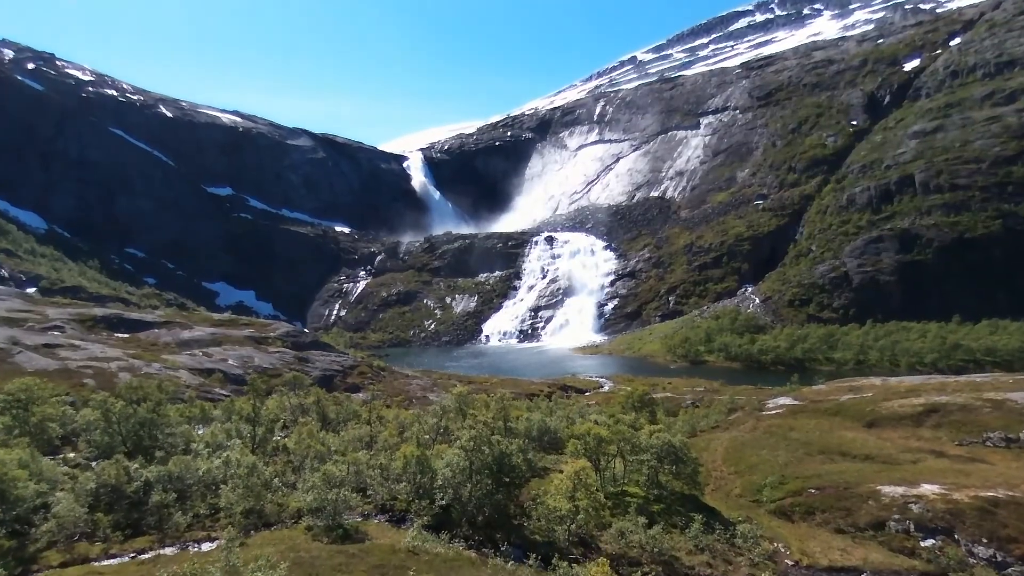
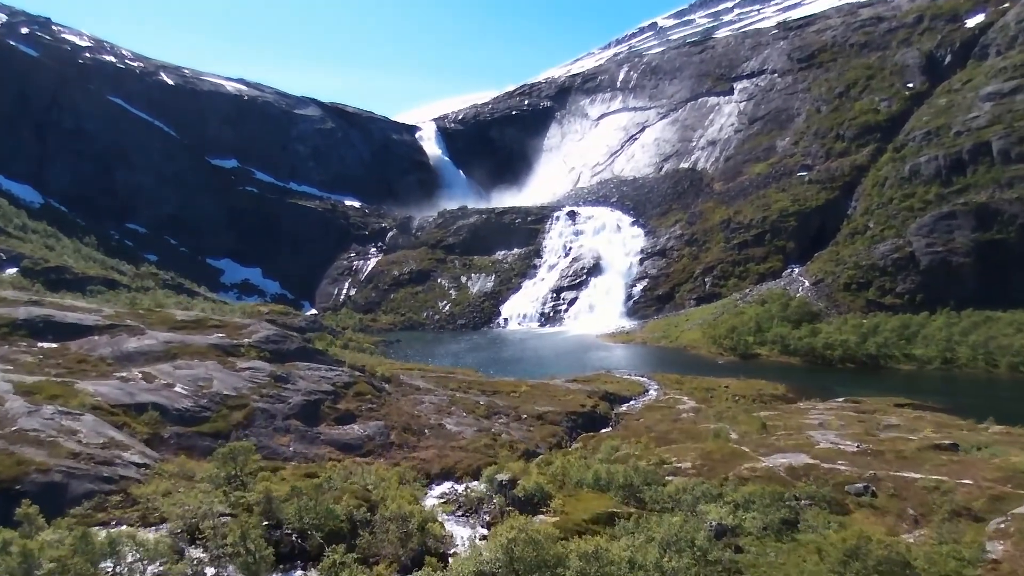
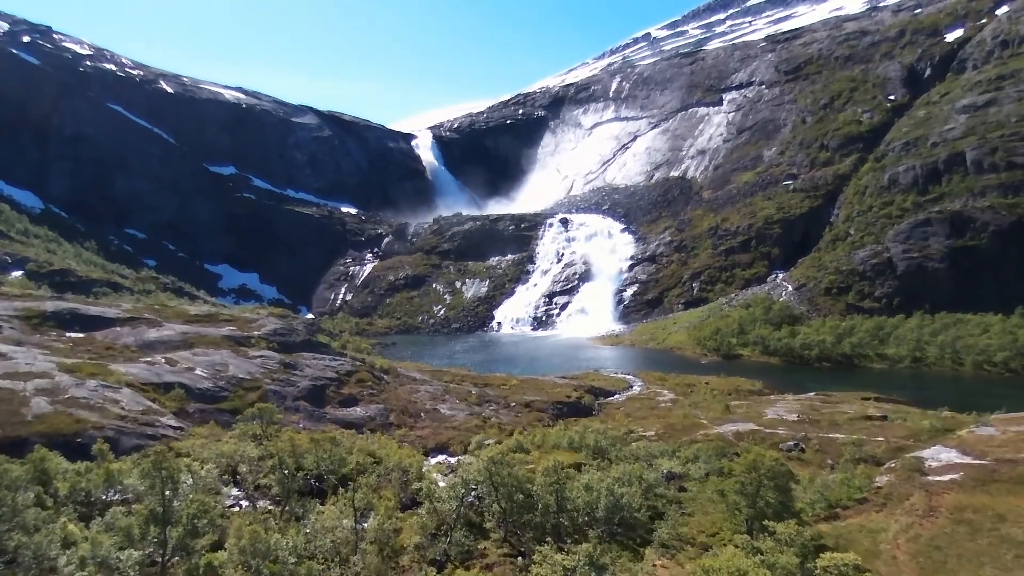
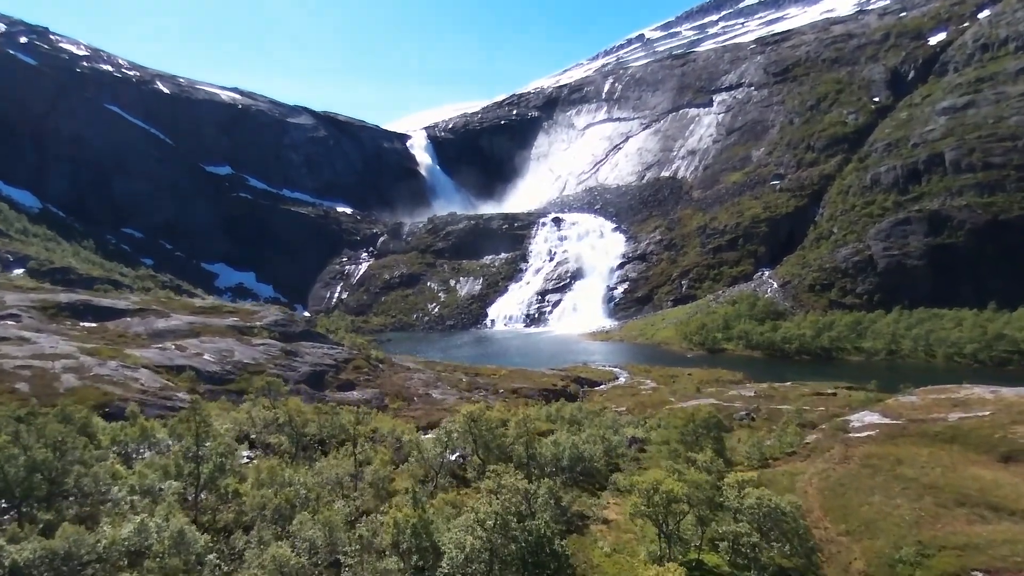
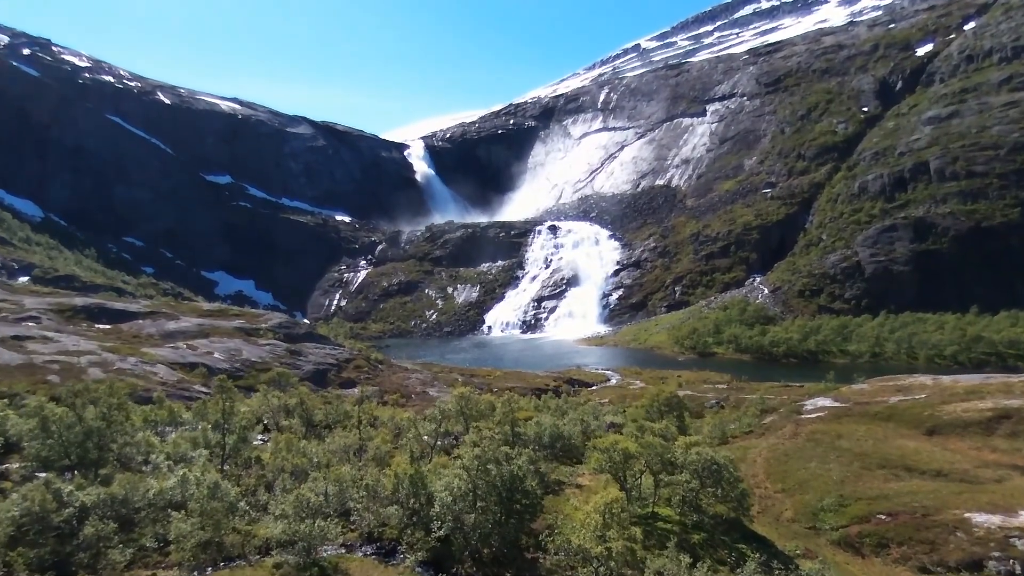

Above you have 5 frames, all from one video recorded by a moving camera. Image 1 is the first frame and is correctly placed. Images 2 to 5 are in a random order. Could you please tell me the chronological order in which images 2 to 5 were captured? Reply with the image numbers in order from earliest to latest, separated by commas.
5, 4, 3, 2
